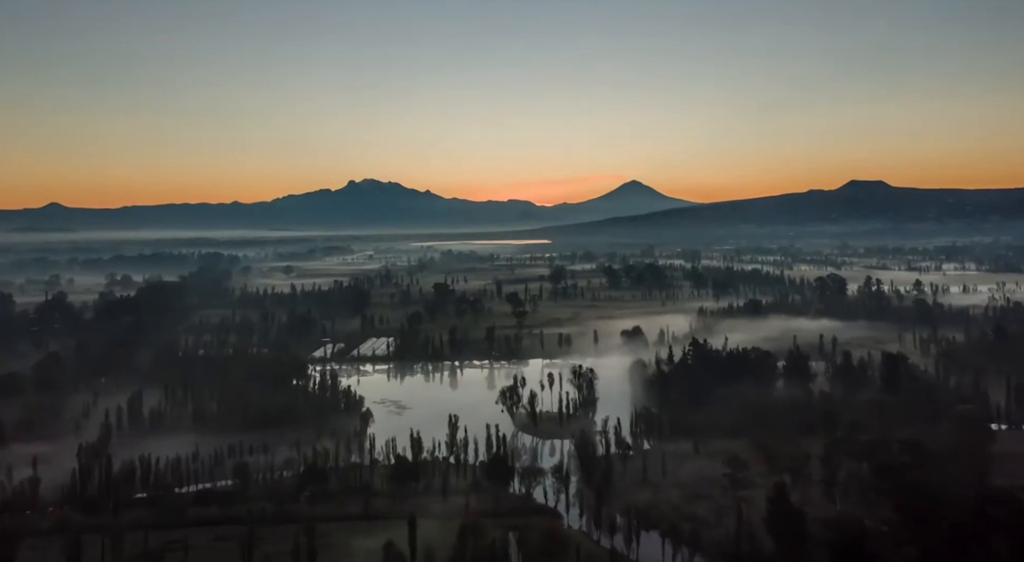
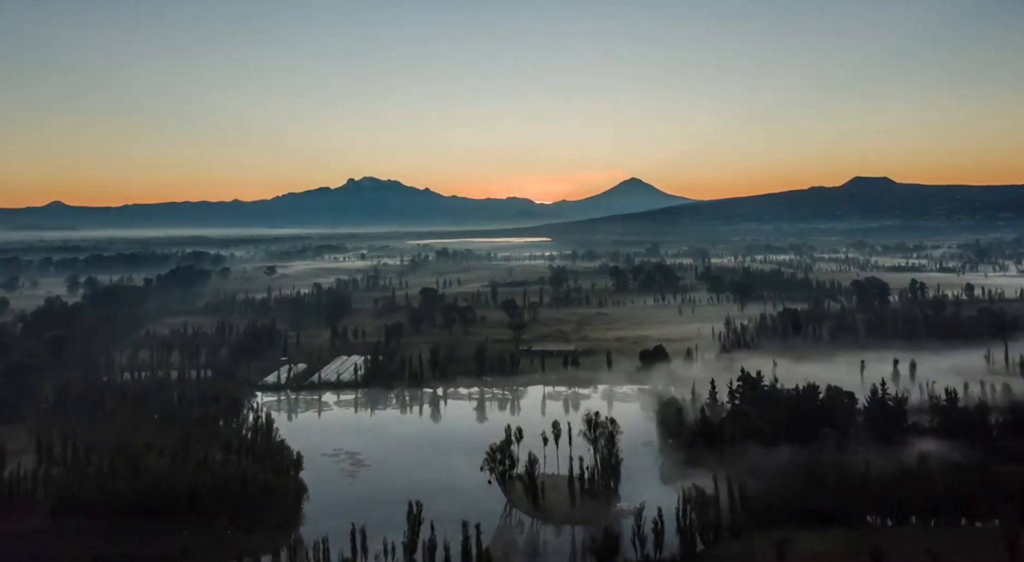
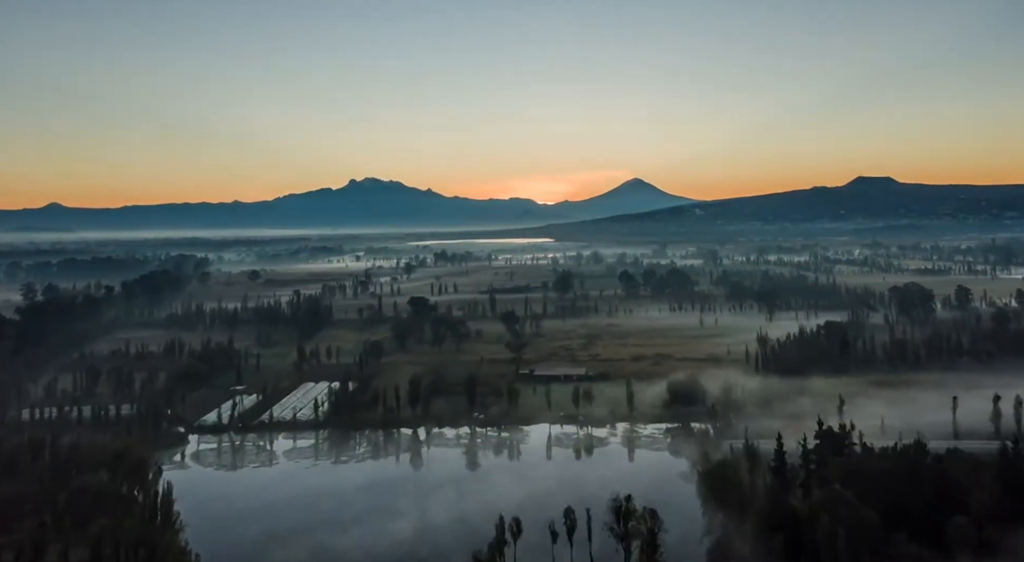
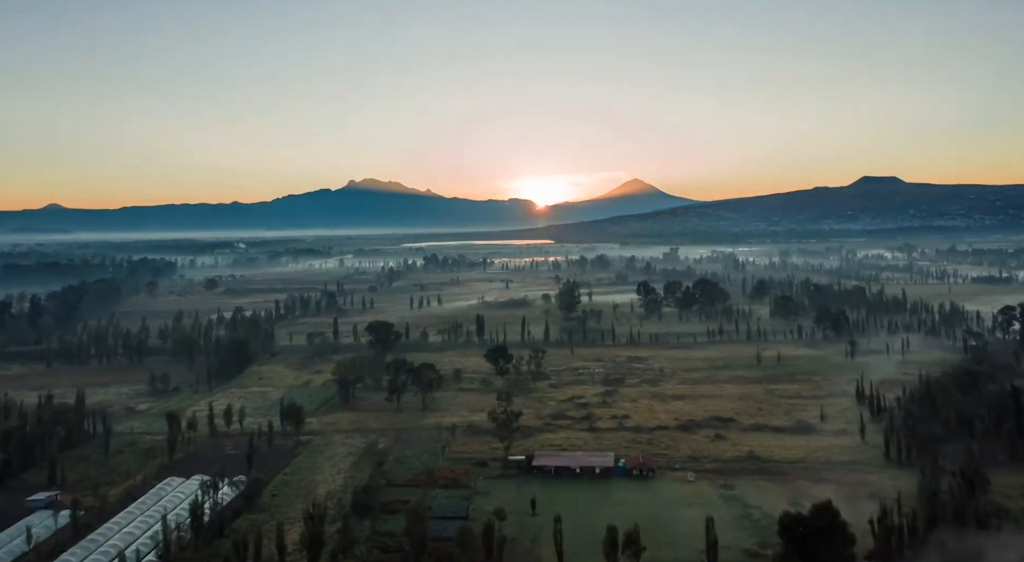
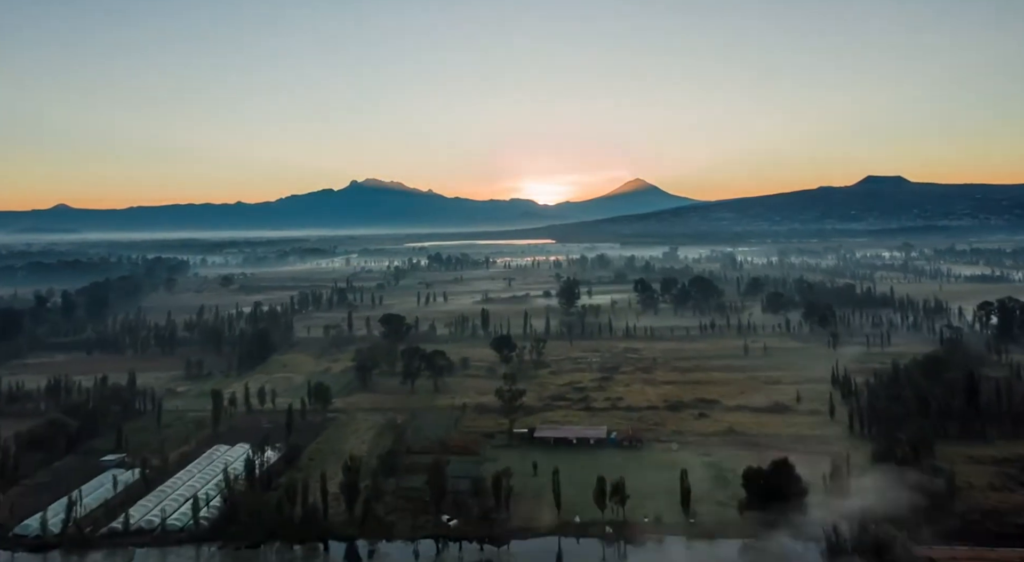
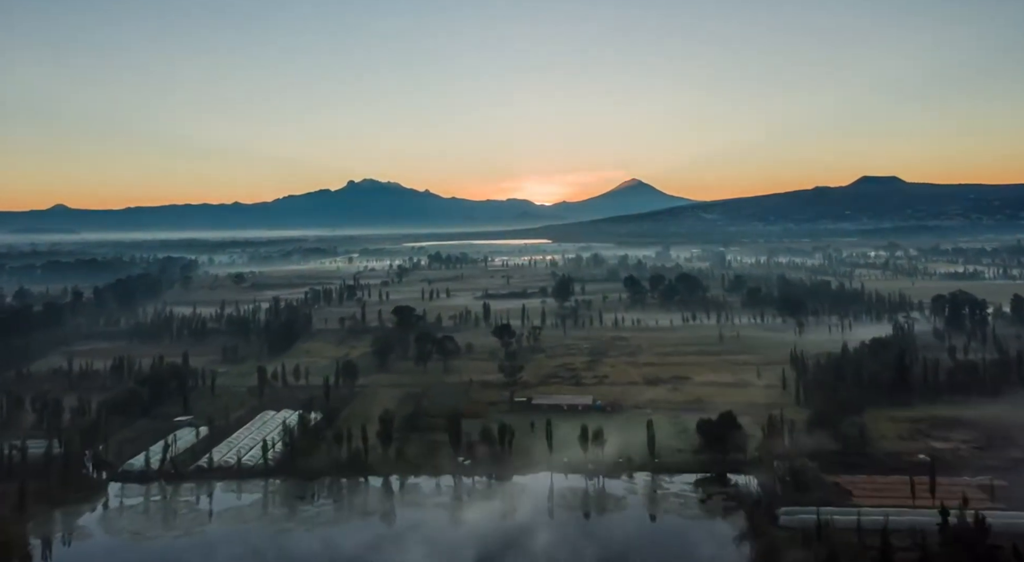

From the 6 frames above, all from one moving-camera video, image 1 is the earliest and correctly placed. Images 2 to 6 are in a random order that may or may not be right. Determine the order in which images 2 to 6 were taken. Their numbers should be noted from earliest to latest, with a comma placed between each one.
2, 3, 6, 5, 4
